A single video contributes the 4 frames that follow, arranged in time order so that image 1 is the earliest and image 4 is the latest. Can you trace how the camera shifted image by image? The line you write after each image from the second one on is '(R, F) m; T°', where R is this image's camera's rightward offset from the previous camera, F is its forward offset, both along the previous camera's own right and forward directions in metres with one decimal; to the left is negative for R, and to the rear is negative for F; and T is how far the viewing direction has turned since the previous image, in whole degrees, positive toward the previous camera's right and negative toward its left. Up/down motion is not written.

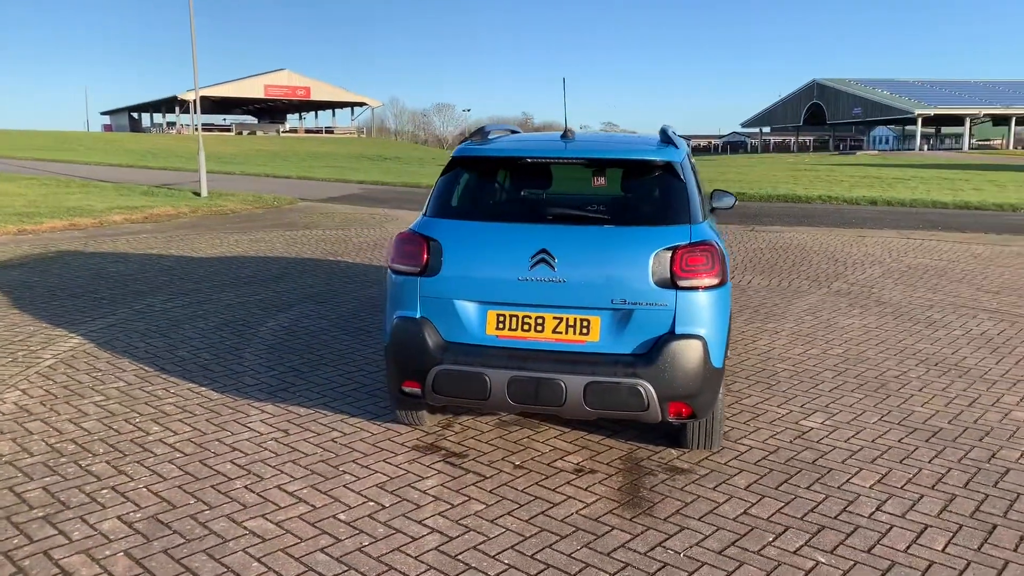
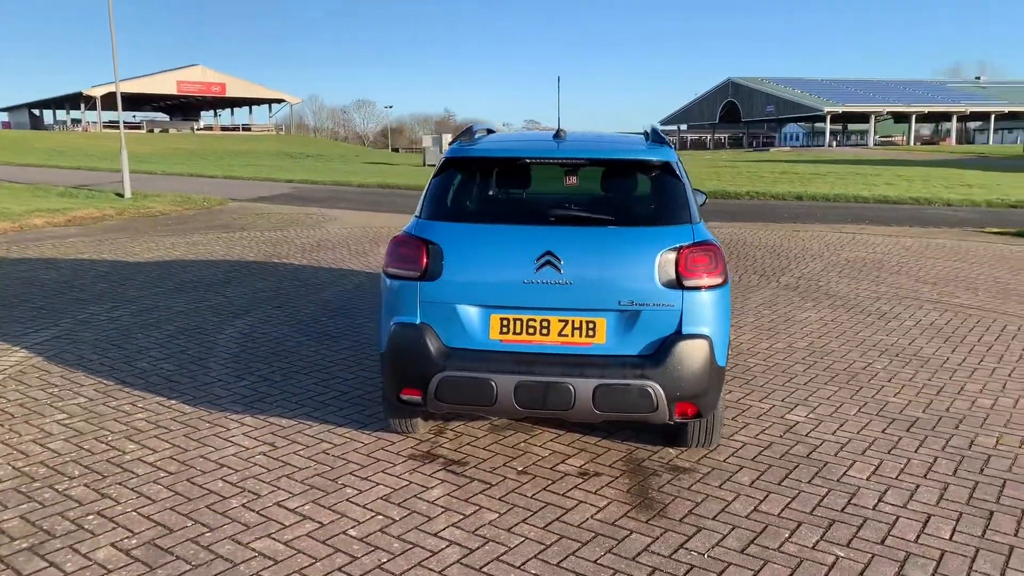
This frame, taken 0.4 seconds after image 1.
(-0.4, +0.1) m; +5°
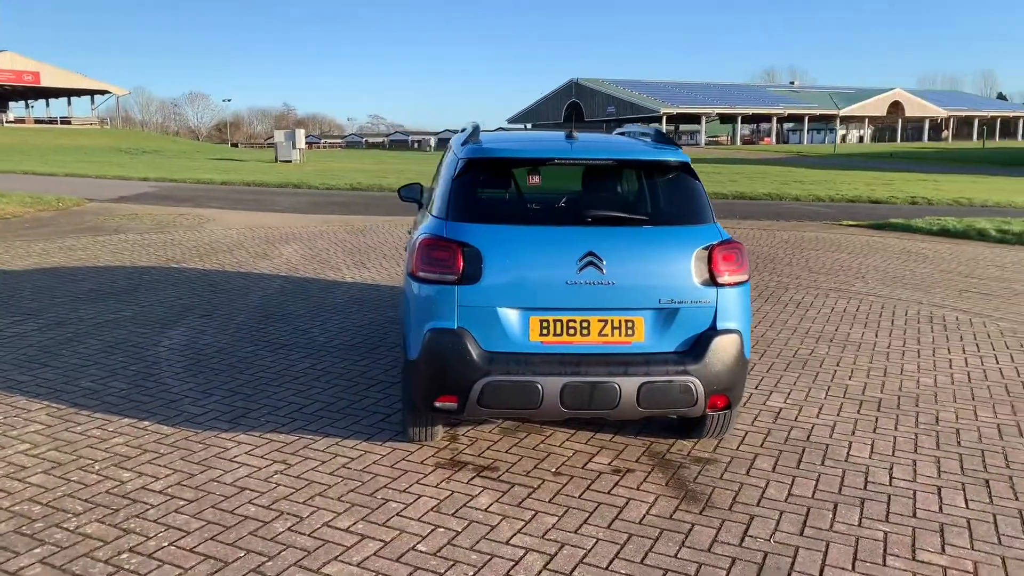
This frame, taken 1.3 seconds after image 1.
(-0.9, +0.1) m; +11°
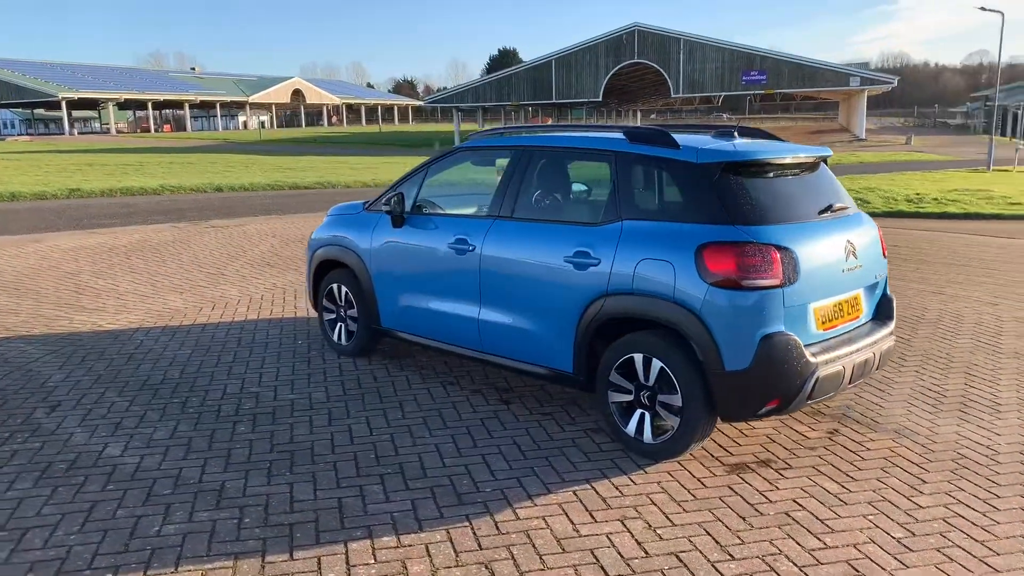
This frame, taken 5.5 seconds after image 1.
(-3.6, +1.6) m; +39°
